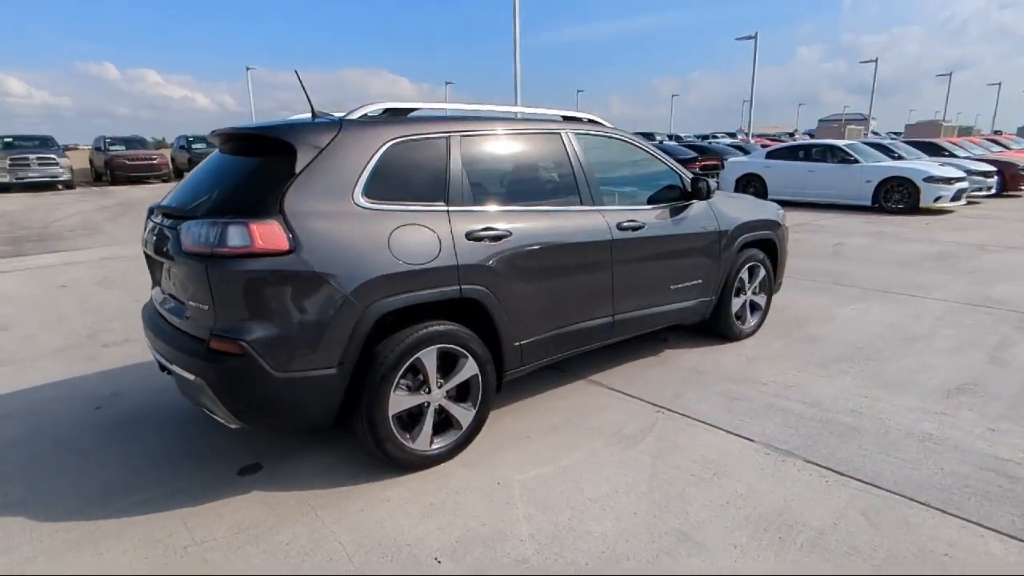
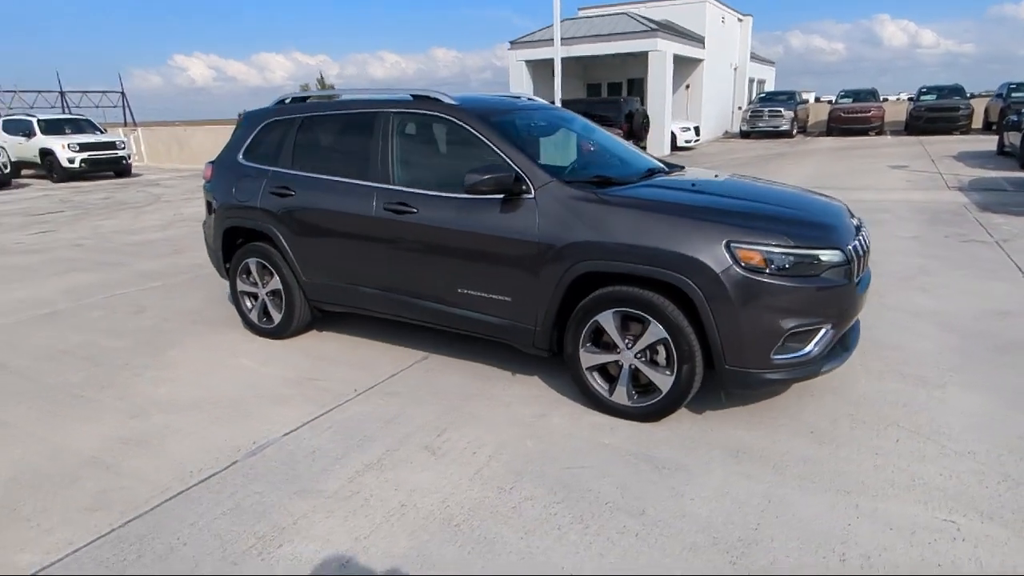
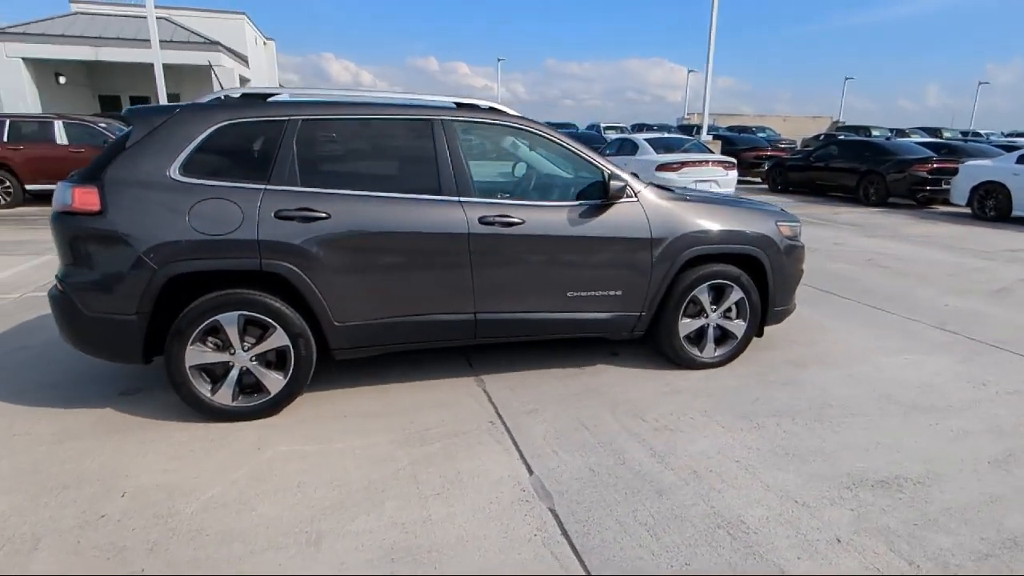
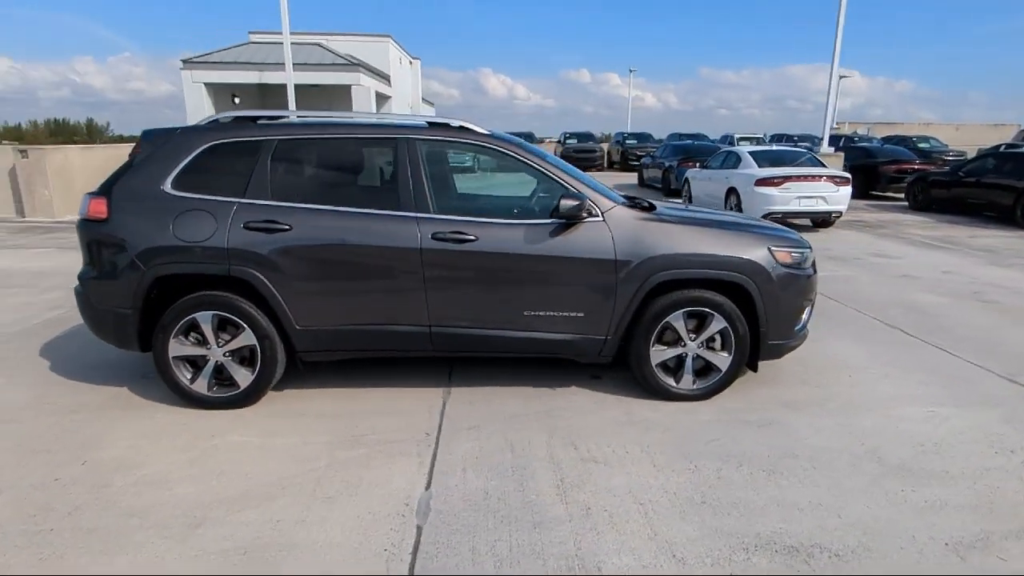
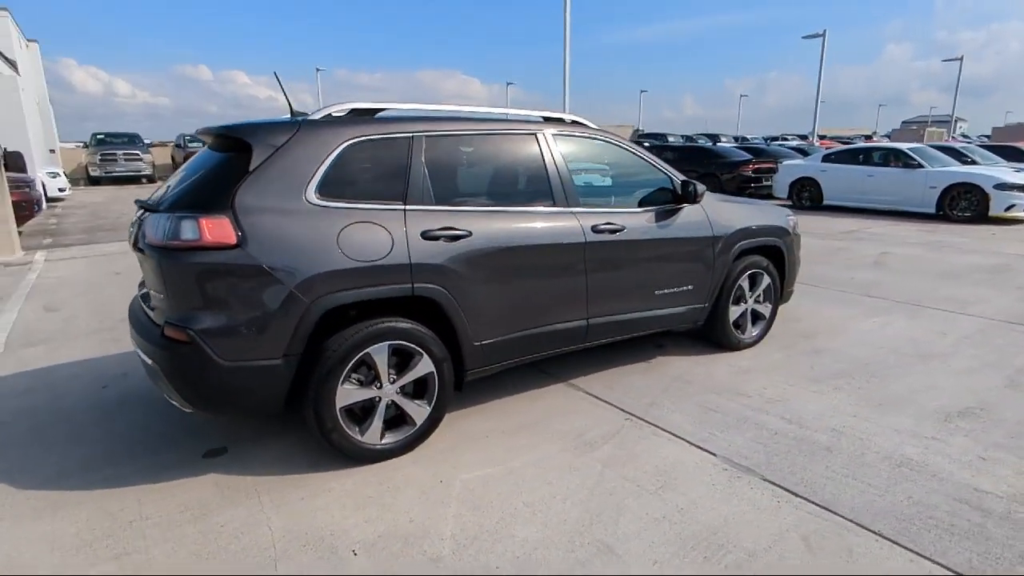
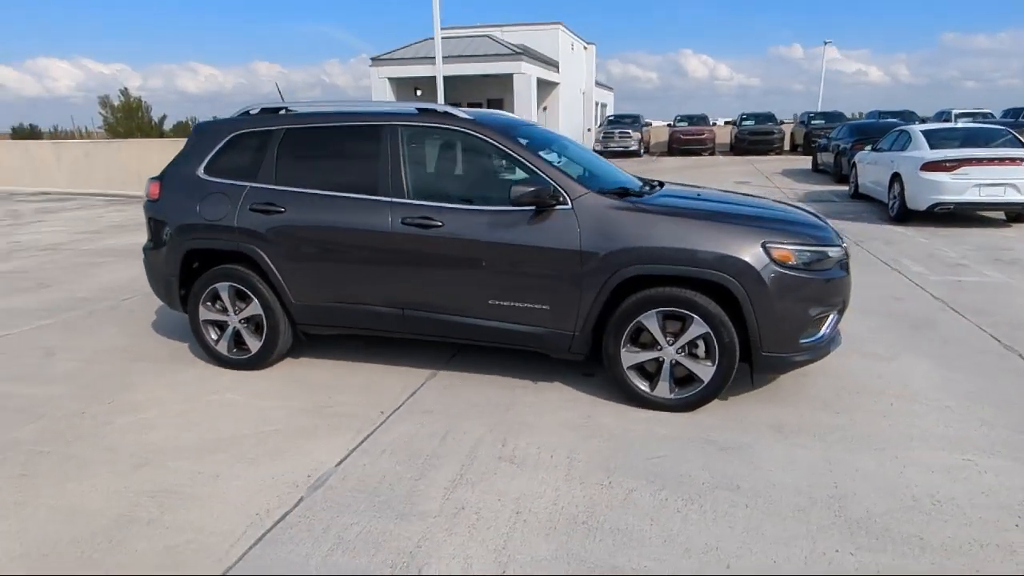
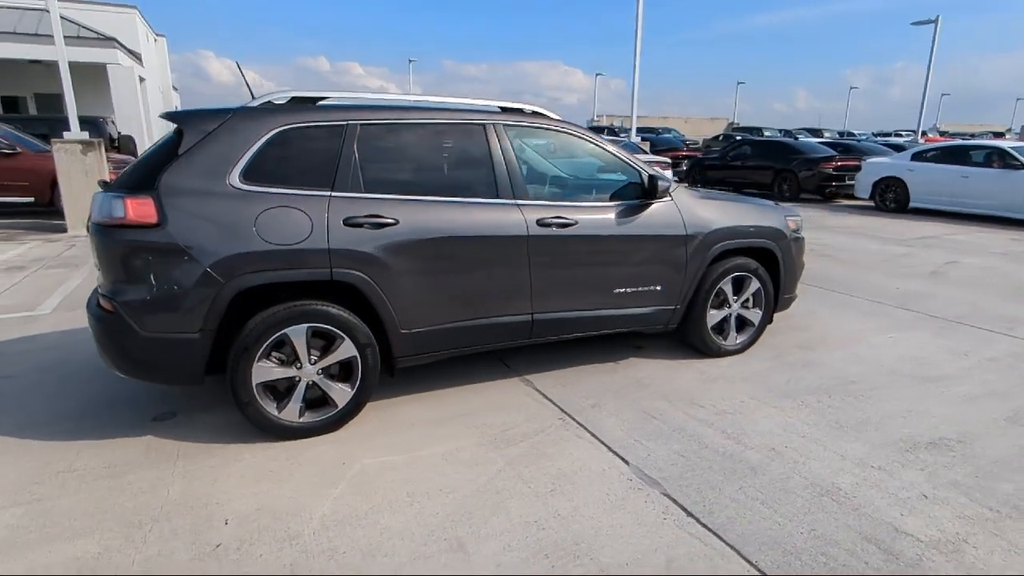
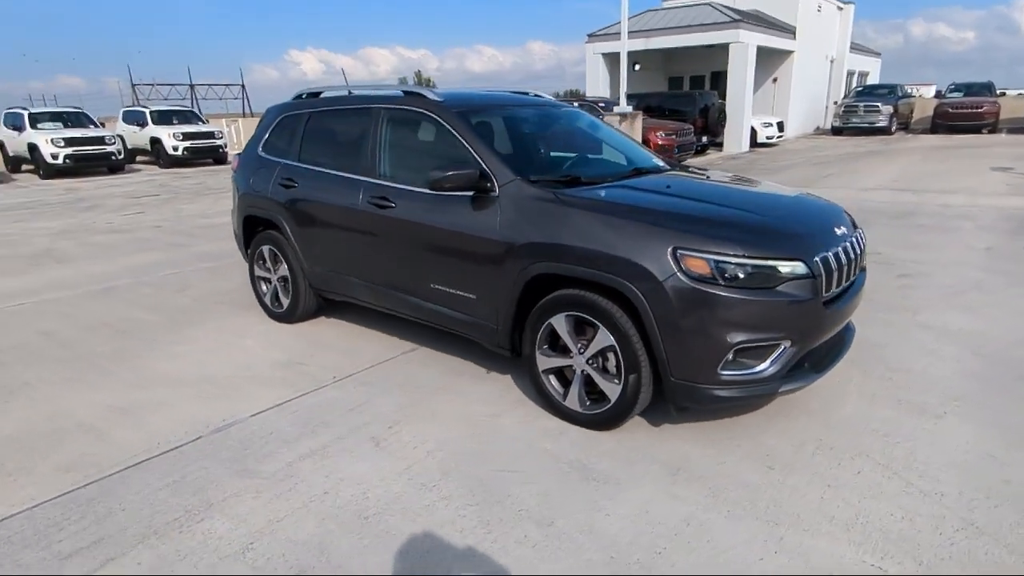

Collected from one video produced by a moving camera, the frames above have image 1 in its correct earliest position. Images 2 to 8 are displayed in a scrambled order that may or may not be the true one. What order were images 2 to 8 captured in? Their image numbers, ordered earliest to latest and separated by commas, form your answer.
5, 7, 3, 4, 6, 2, 8
